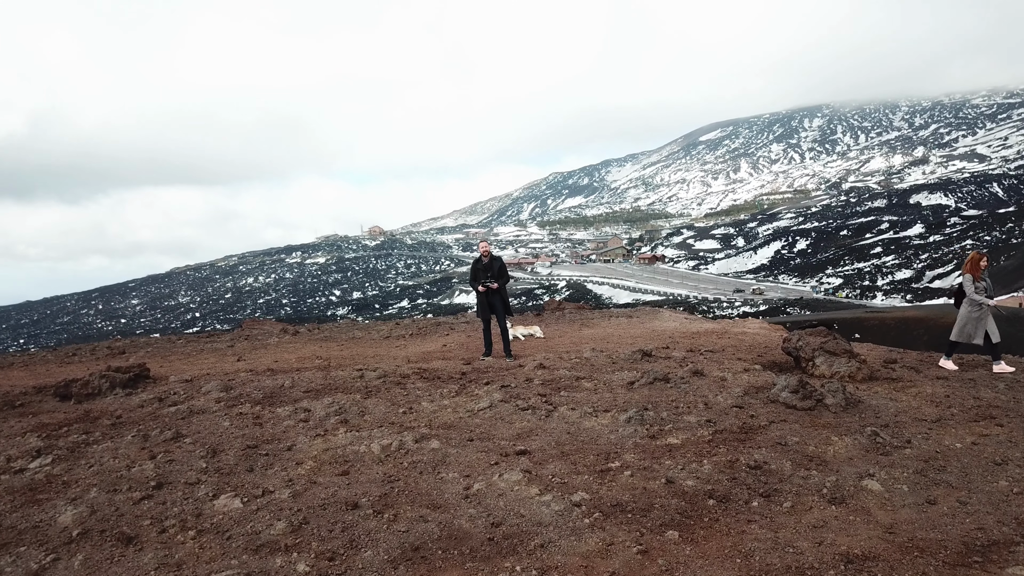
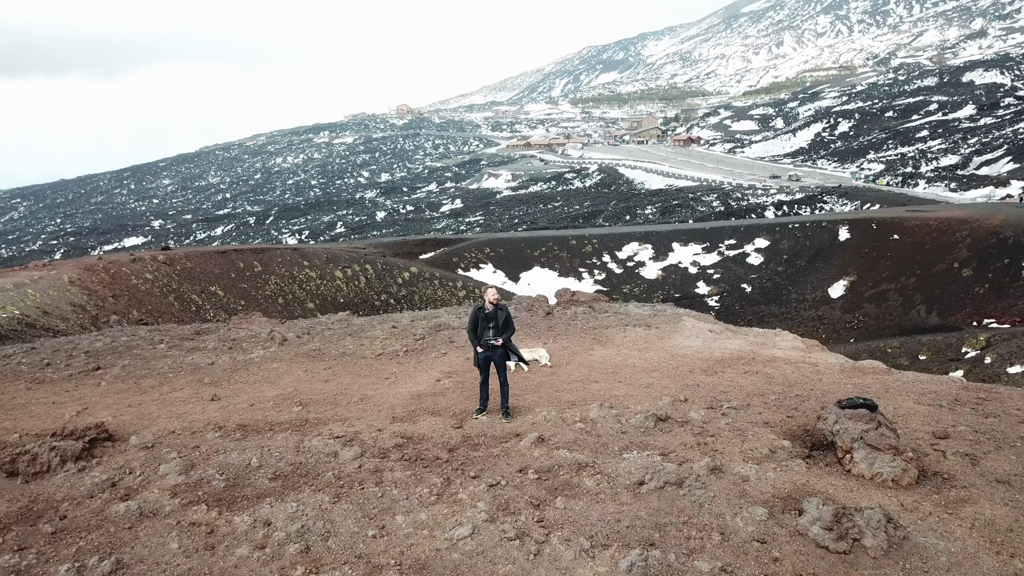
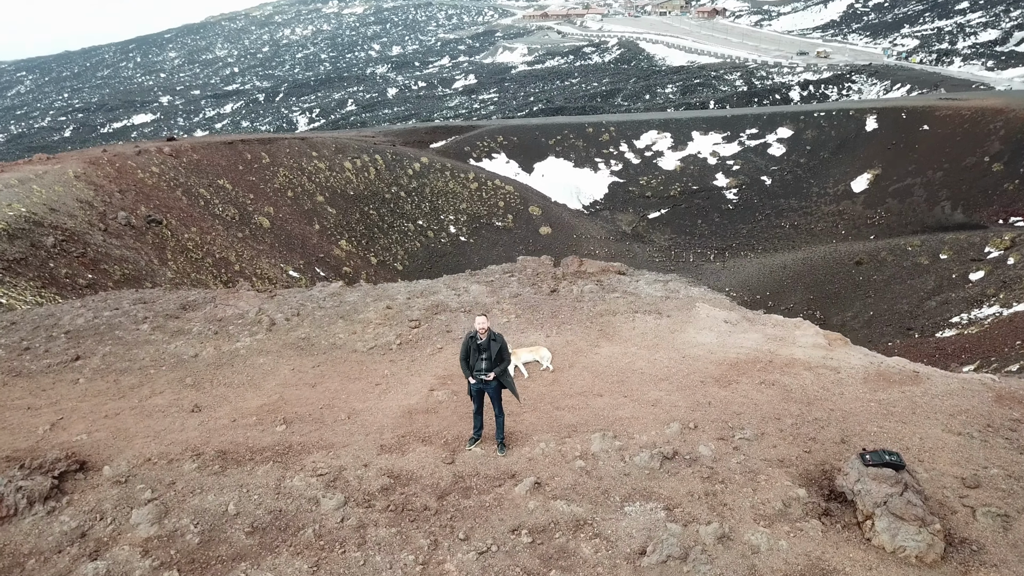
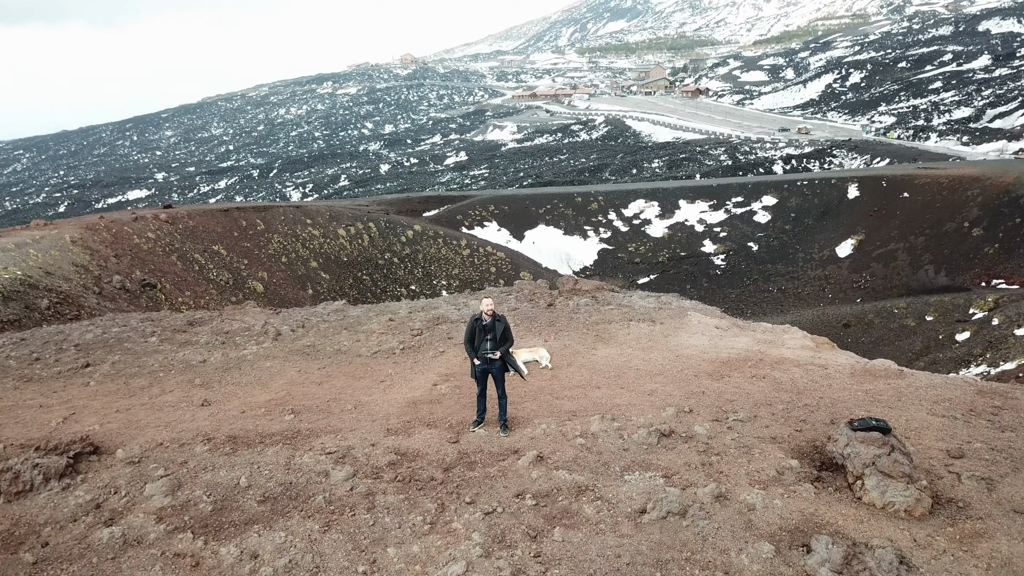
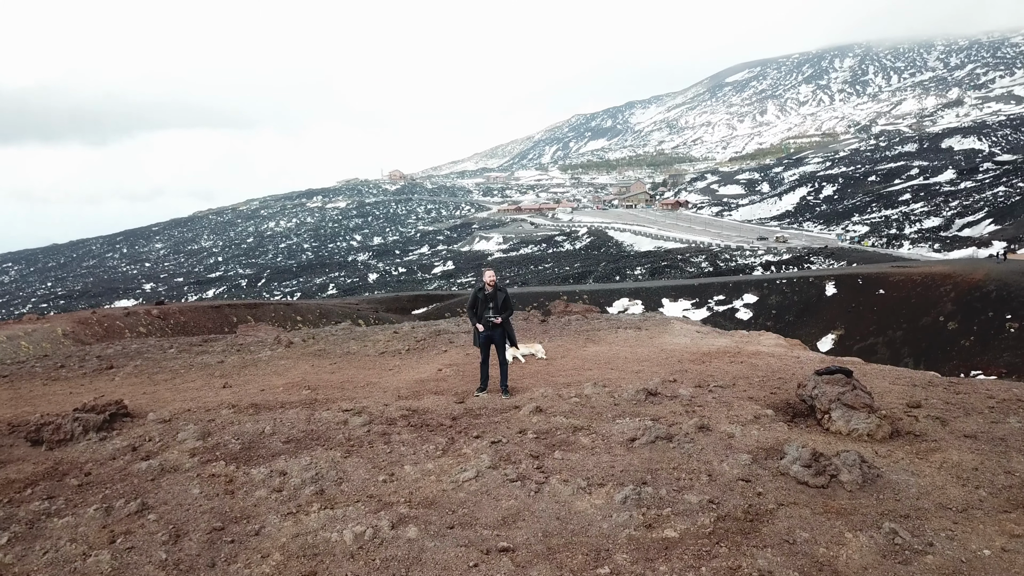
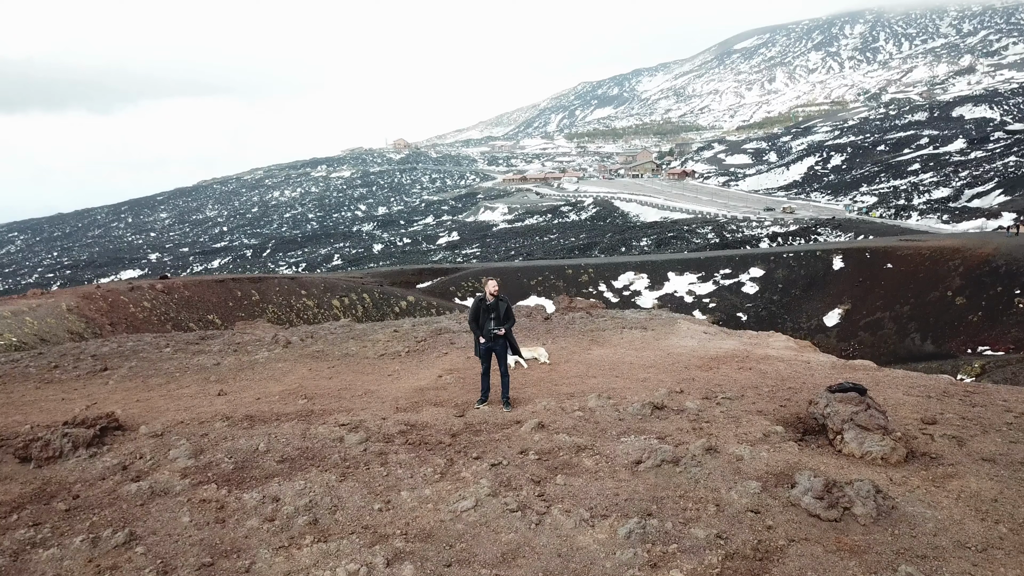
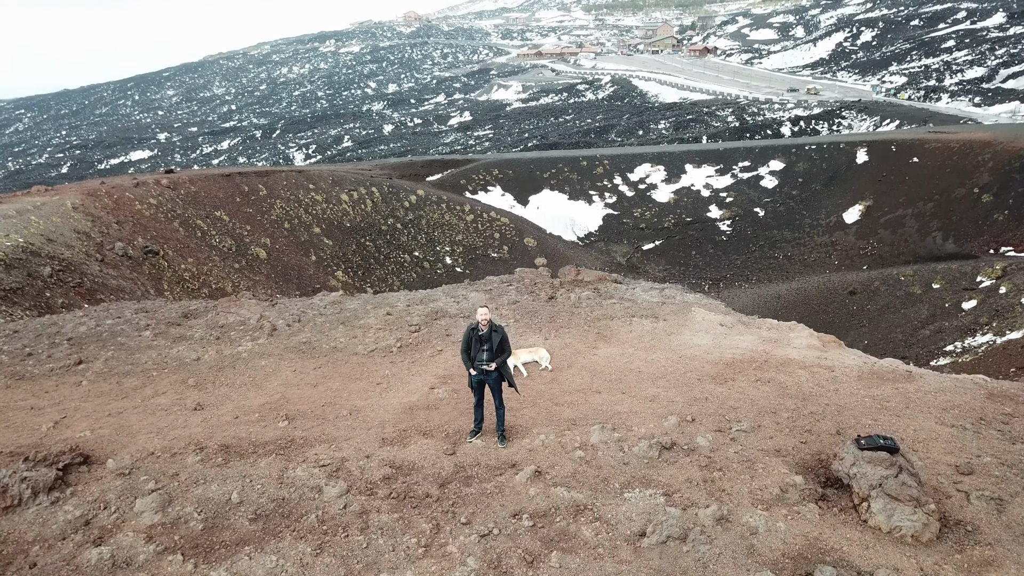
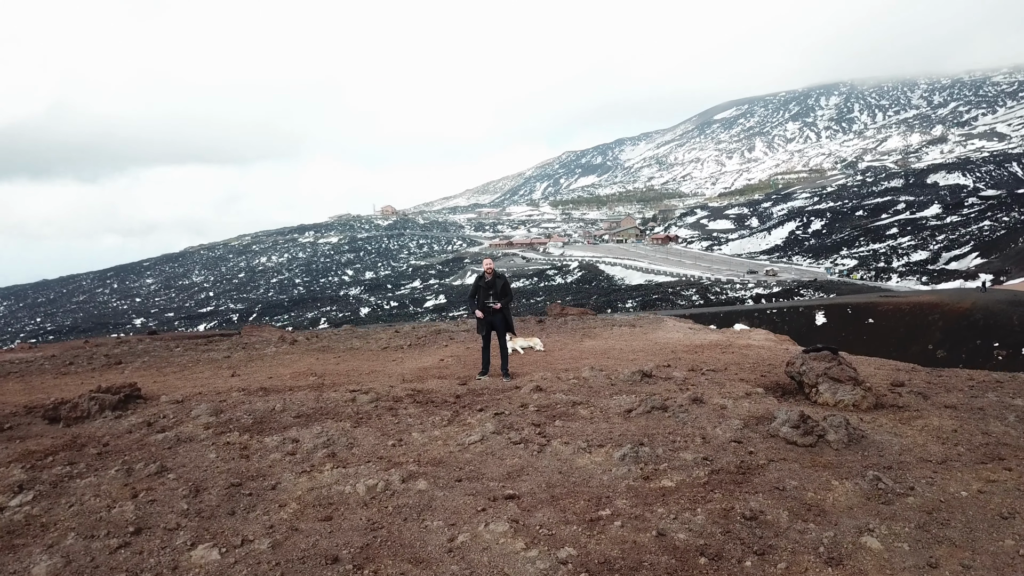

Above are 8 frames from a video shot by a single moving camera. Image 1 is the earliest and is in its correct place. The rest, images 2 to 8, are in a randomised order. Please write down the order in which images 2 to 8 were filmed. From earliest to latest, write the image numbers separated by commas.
8, 5, 6, 2, 4, 7, 3
